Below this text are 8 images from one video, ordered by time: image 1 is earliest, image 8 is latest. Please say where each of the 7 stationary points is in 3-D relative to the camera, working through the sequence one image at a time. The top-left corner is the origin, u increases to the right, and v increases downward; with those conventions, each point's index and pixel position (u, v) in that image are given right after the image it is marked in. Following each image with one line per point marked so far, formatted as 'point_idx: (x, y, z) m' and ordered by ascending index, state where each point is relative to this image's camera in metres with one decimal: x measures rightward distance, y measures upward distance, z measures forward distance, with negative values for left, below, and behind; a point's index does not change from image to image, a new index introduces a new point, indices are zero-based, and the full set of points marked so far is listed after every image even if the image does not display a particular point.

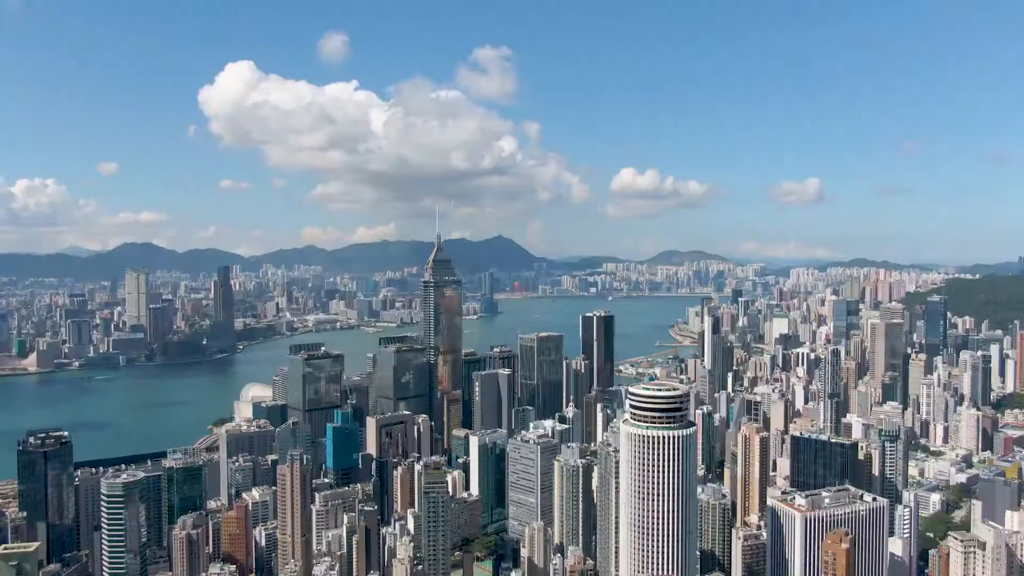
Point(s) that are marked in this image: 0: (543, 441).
0: (+0.2, -1.0, +4.7) m
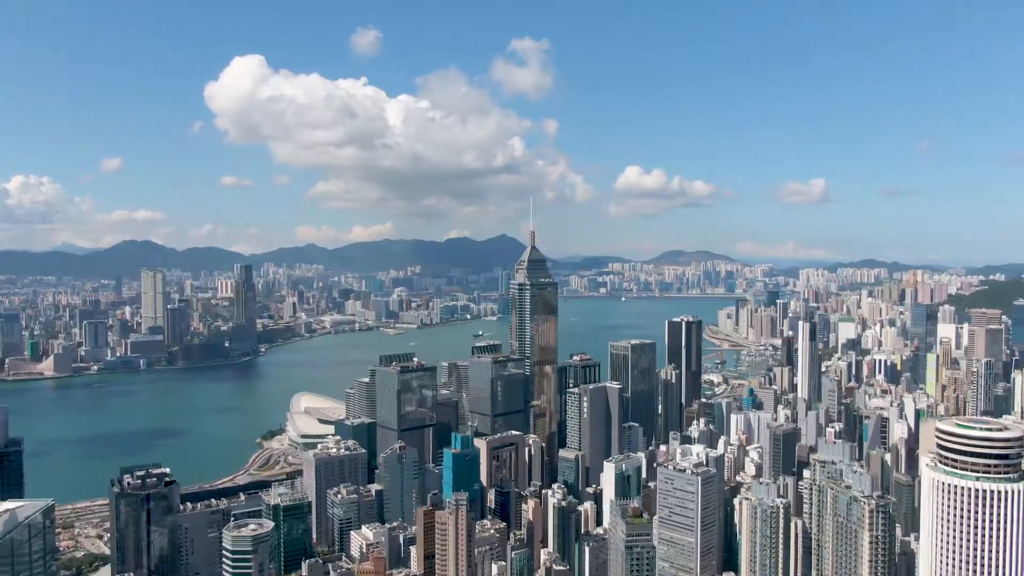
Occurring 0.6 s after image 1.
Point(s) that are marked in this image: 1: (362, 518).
0: (+1.0, -1.0, +4.0) m
1: (-0.8, -1.3, +4.1) m
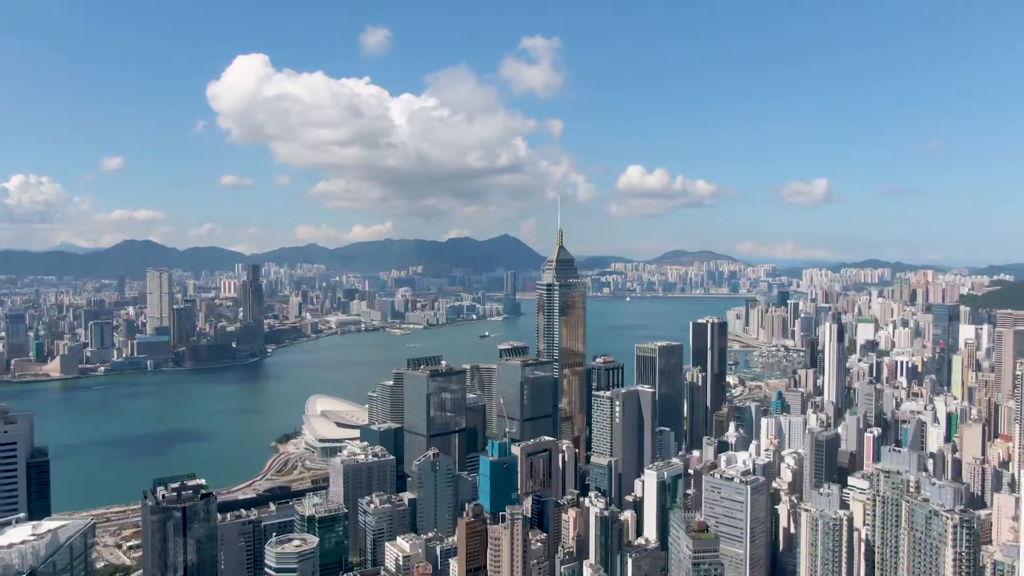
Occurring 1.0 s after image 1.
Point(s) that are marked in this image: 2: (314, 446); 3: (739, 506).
0: (+1.2, -1.0, +3.9) m
1: (-0.6, -1.3, +3.9) m
2: (-1.9, -1.5, +7.0) m
3: (+1.2, -1.1, +3.8) m
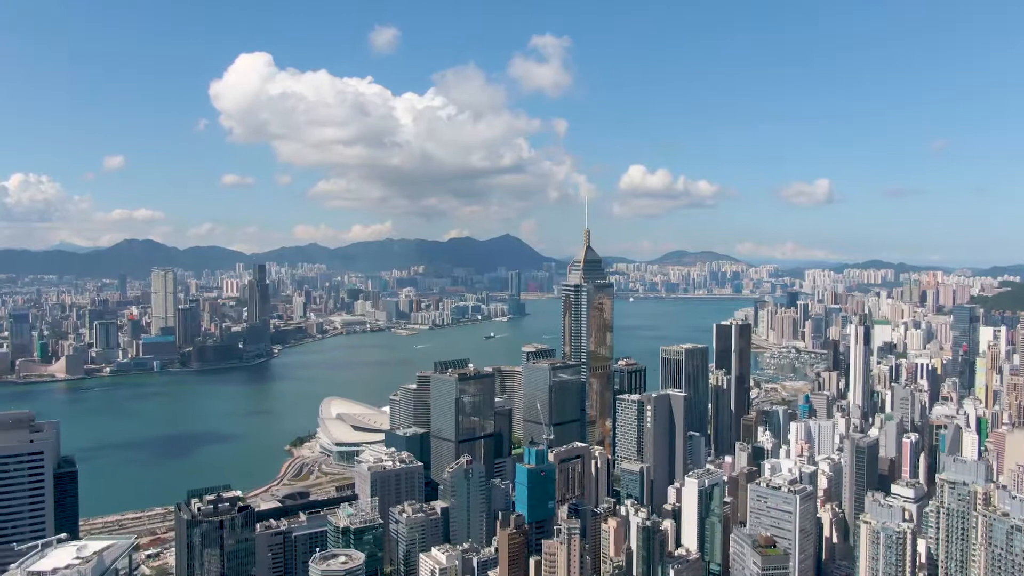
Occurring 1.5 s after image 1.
0: (+1.4, -1.0, +3.7) m
1: (-0.4, -1.3, +3.8) m
2: (-1.7, -1.5, +6.8) m
3: (+1.4, -1.1, +3.7) m
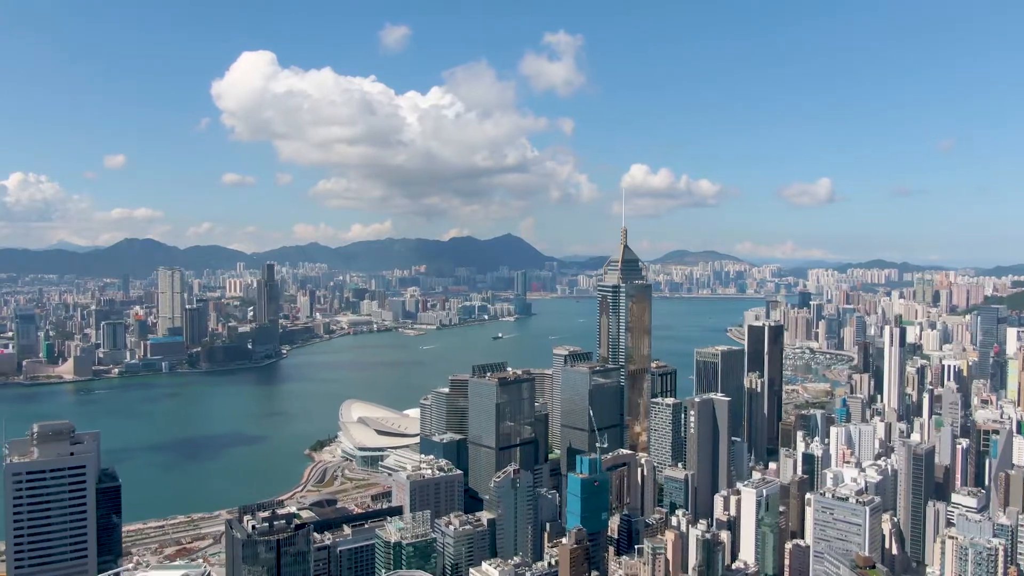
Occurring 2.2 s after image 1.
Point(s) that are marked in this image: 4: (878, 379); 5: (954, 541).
0: (+1.7, -1.0, +3.5) m
1: (-0.2, -1.3, +3.6) m
2: (-1.4, -1.5, +6.7) m
3: (+1.6, -1.1, +3.5) m
4: (+3.9, -1.0, +7.8) m
5: (+1.8, -1.0, +3.0) m
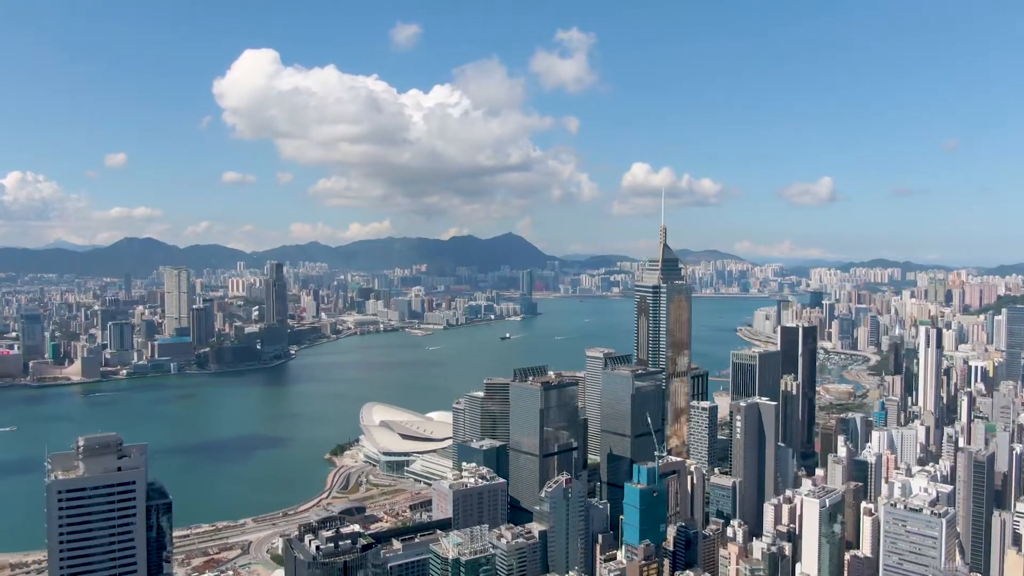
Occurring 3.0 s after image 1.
0: (+1.9, -1.0, +3.4) m
1: (+0.1, -1.3, +3.4) m
2: (-1.2, -1.5, +6.5) m
3: (+1.9, -1.1, +3.3) m
4: (+4.1, -1.0, +7.6) m
5: (+2.0, -1.0, +2.8) m
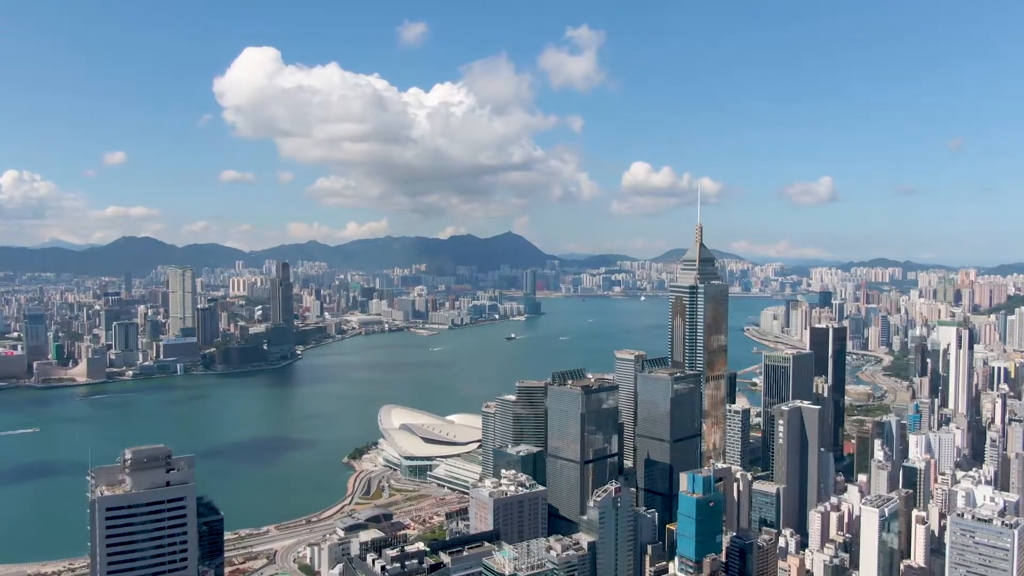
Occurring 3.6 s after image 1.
0: (+2.2, -1.0, +3.2) m
1: (+0.3, -1.3, +3.3) m
2: (-1.0, -1.5, +6.3) m
3: (+2.1, -1.1, +3.2) m
4: (+4.3, -1.0, +7.5) m
5: (+2.3, -1.0, +2.7) m
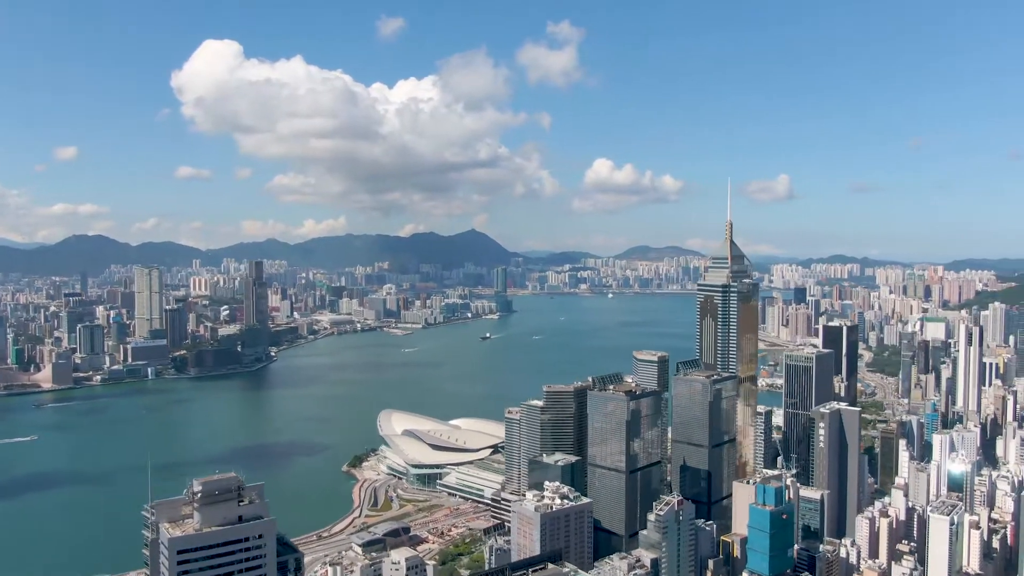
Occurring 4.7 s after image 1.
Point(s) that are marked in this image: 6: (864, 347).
0: (+2.4, -1.0, +3.1) m
1: (+0.6, -1.3, +3.1) m
2: (-0.9, -1.5, +6.0) m
3: (+2.4, -1.1, +3.1) m
4: (+4.3, -0.9, +7.5) m
5: (+2.5, -1.0, +2.6) m
6: (+6.8, -1.1, +14.4) m
